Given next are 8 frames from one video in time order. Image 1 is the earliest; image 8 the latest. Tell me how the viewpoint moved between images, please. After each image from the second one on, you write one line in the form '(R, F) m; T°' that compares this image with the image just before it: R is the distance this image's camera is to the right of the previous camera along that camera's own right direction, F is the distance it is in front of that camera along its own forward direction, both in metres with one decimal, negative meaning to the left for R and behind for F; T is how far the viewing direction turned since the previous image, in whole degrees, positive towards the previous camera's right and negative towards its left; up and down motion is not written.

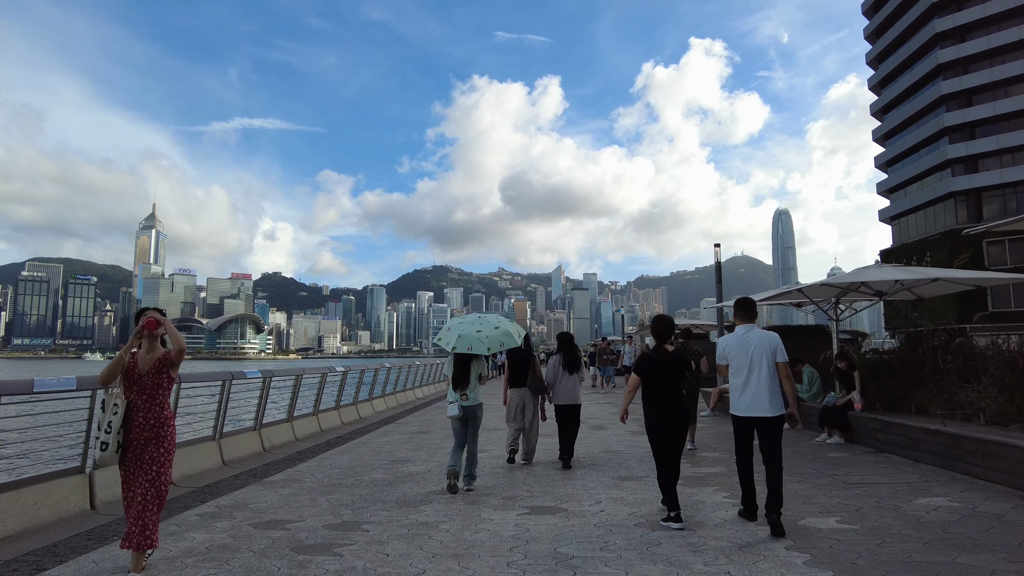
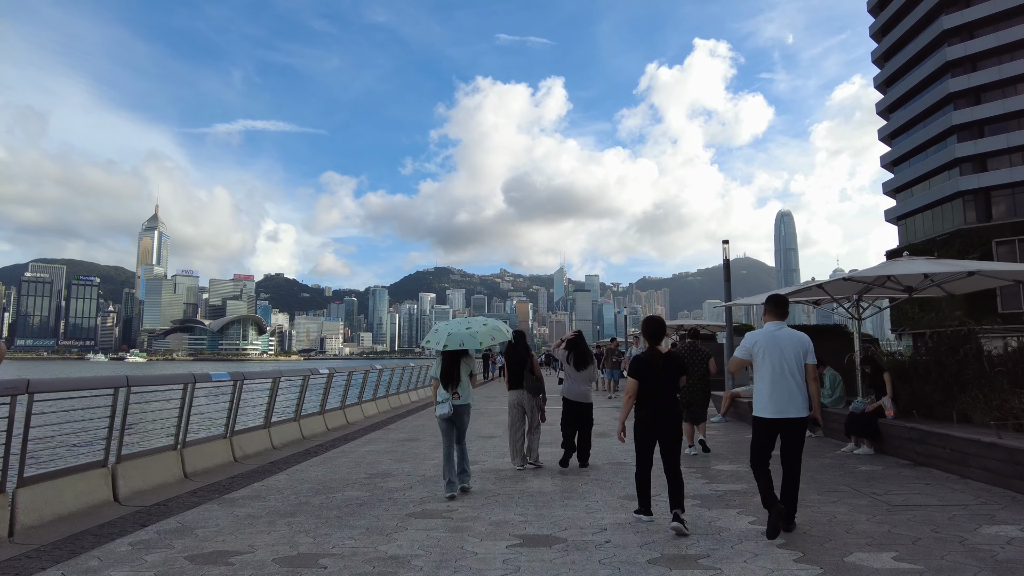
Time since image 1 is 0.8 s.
(+0.1, +0.7) m; 0°
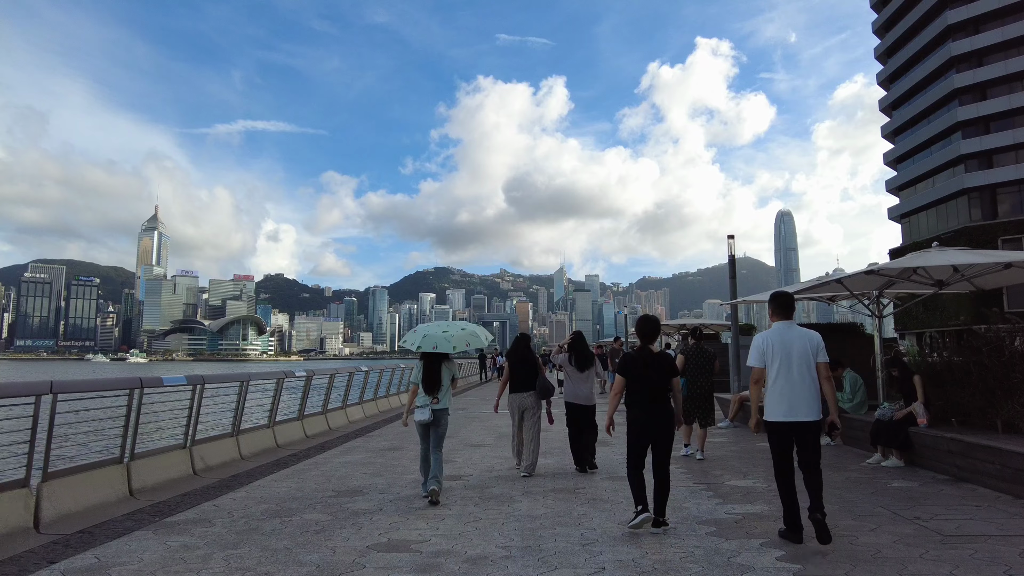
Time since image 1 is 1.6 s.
(+0.1, +0.7) m; 0°
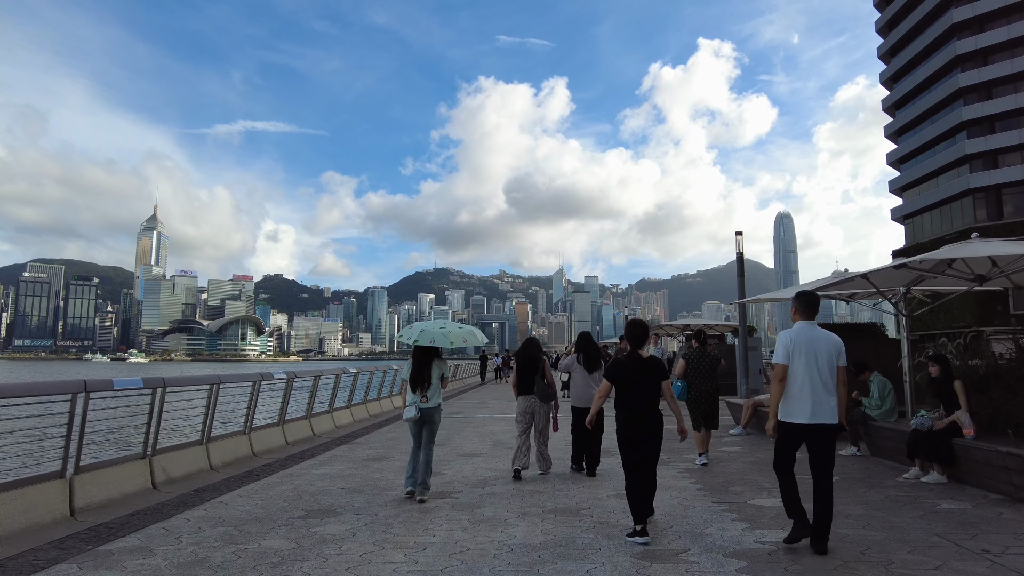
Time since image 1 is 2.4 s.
(0.0, -0.5) m; 0°
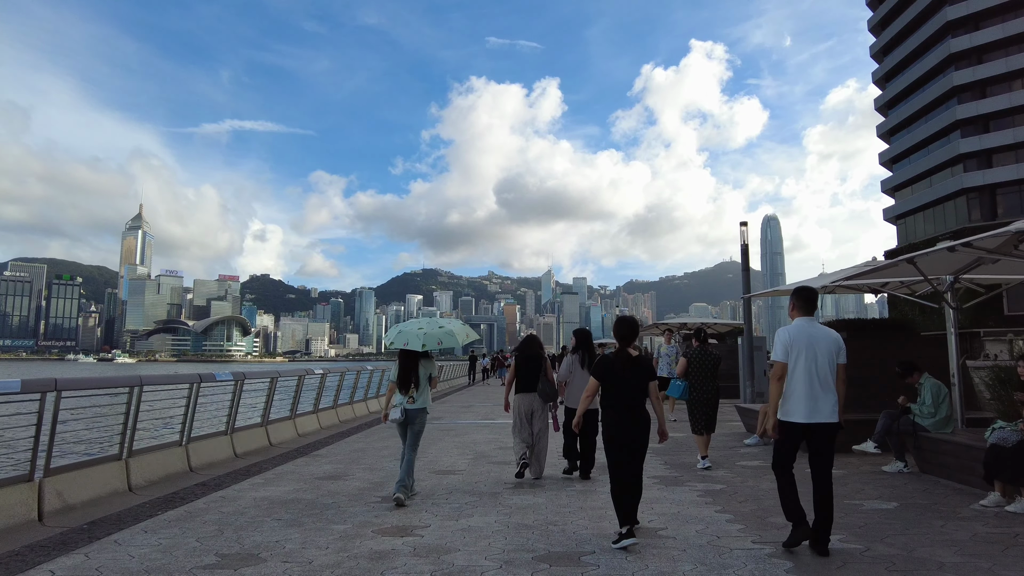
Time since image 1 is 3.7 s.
(-0.3, -0.1) m; +1°
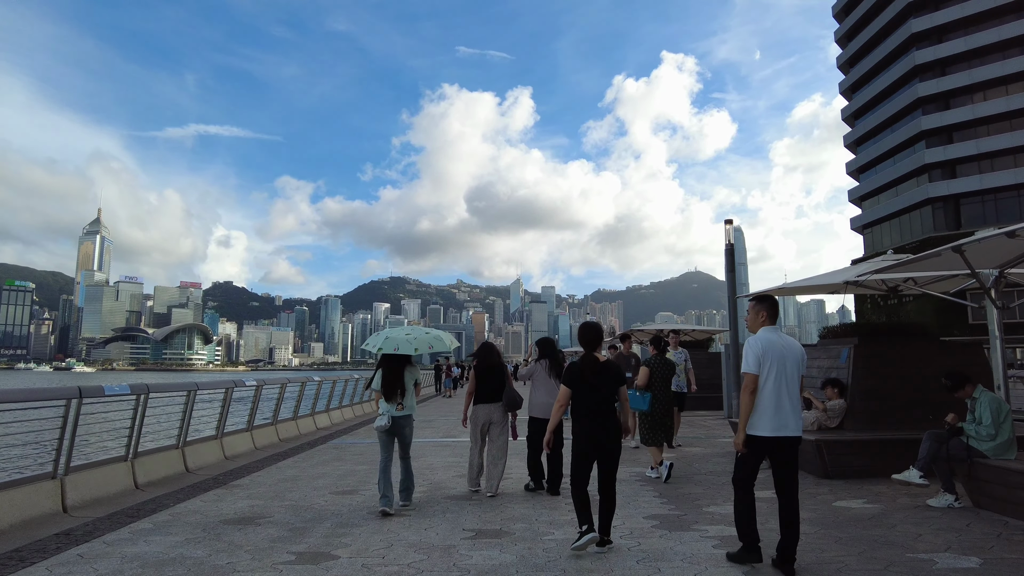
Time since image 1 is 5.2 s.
(+0.1, +1.5) m; +3°
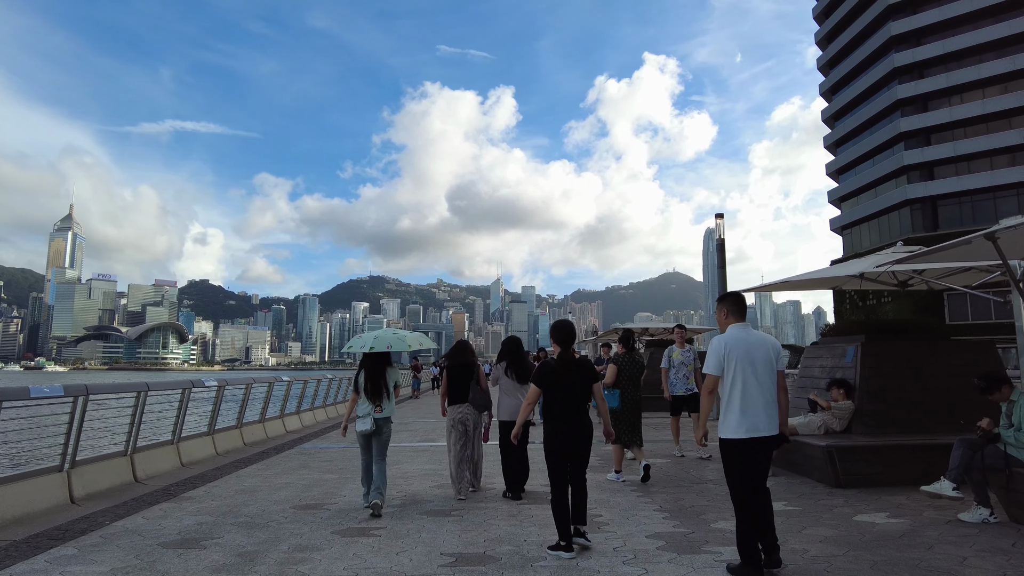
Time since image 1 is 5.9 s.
(-0.1, +0.6) m; +2°
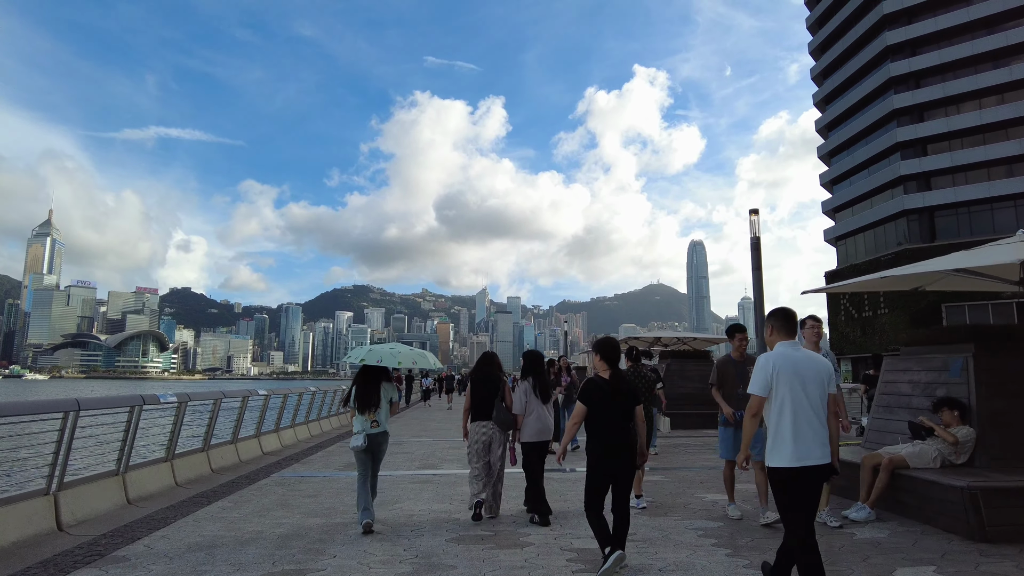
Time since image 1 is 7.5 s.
(-0.6, +0.9) m; +1°
